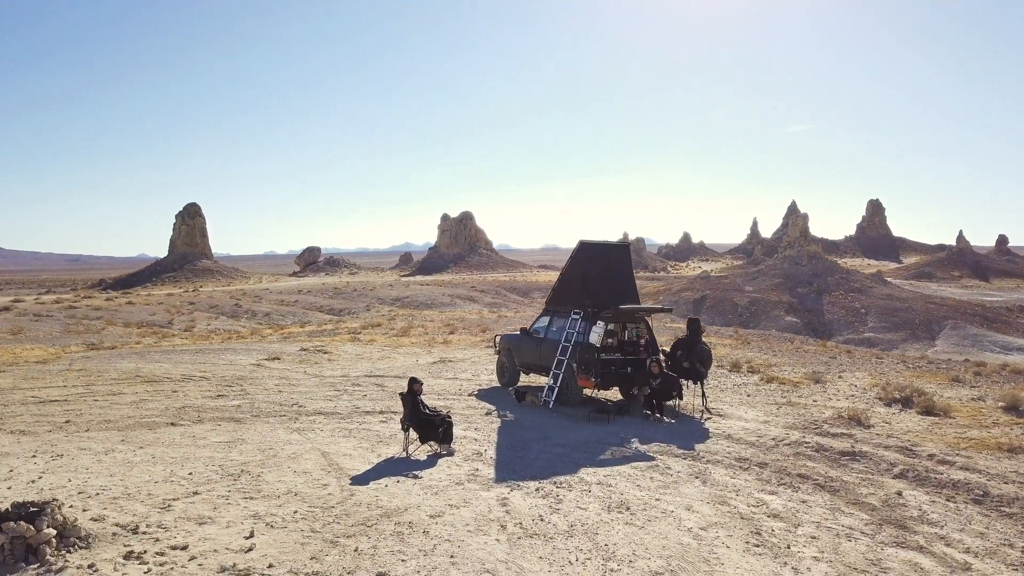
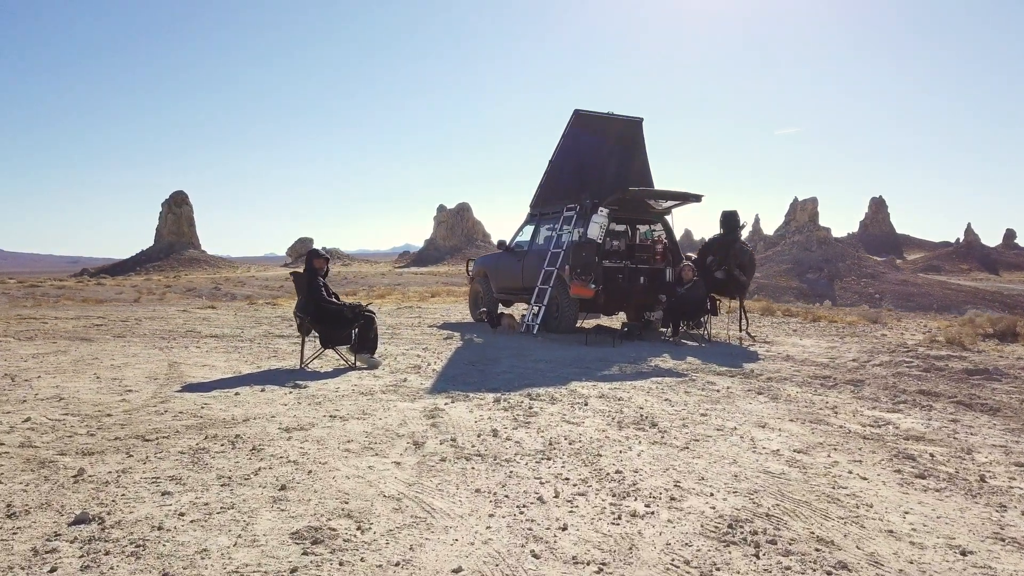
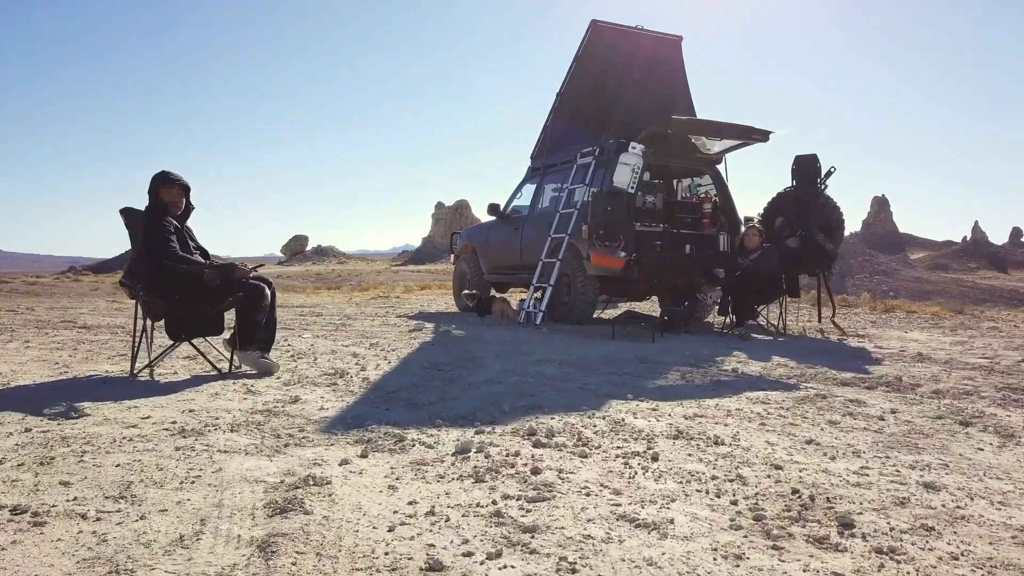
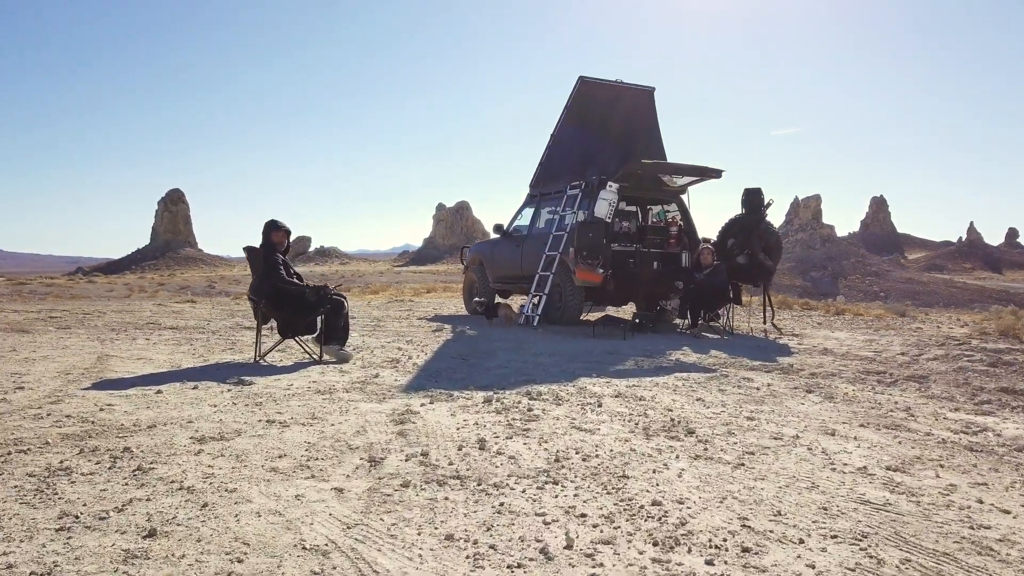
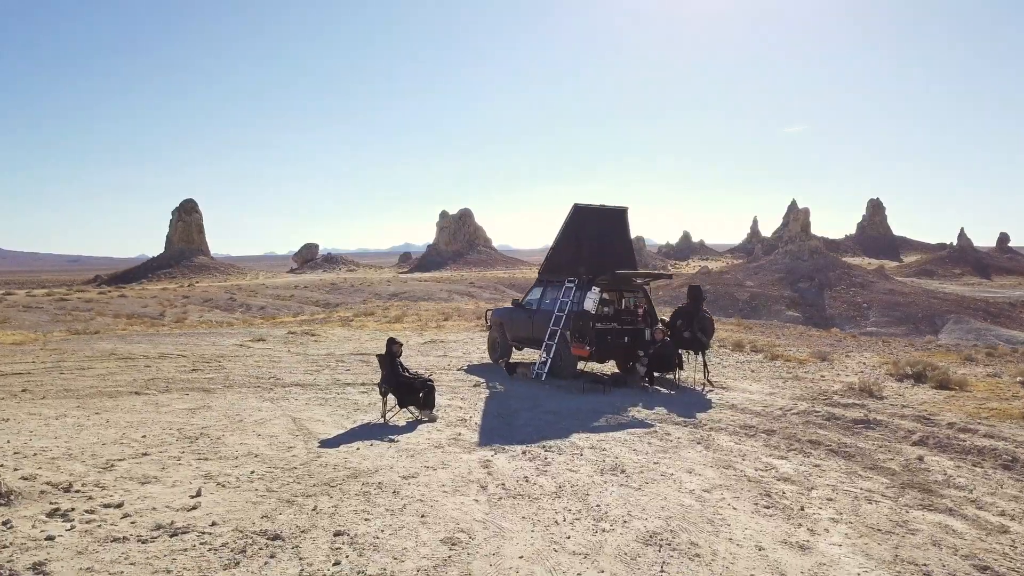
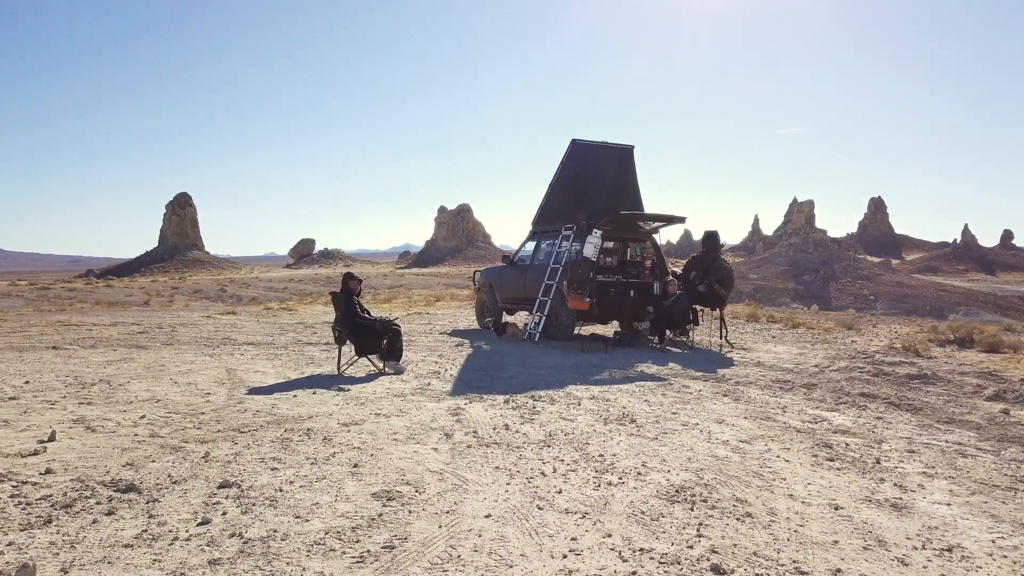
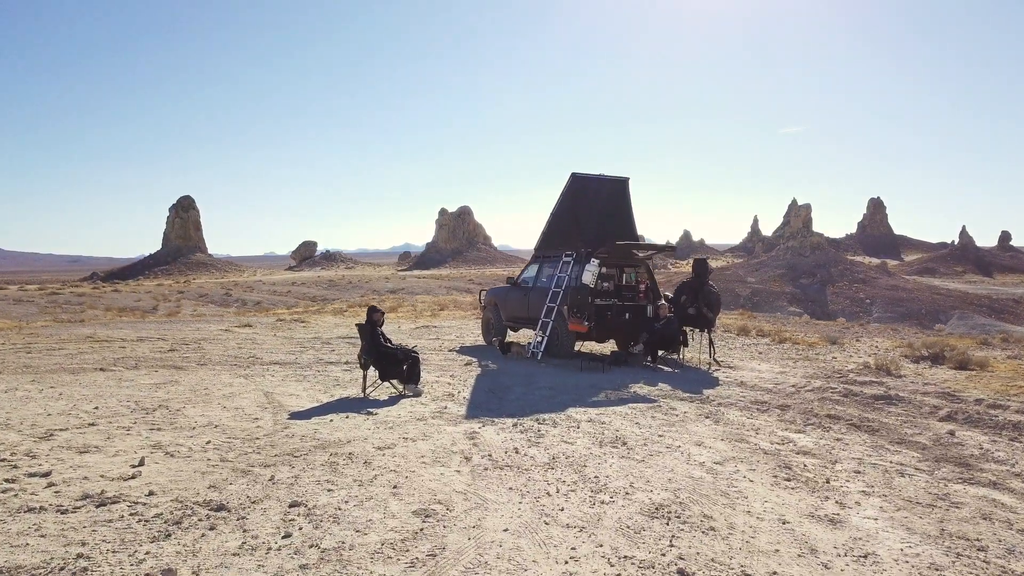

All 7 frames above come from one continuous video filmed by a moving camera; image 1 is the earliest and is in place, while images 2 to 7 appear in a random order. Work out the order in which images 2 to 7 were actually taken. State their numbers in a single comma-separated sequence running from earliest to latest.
5, 7, 6, 2, 4, 3
